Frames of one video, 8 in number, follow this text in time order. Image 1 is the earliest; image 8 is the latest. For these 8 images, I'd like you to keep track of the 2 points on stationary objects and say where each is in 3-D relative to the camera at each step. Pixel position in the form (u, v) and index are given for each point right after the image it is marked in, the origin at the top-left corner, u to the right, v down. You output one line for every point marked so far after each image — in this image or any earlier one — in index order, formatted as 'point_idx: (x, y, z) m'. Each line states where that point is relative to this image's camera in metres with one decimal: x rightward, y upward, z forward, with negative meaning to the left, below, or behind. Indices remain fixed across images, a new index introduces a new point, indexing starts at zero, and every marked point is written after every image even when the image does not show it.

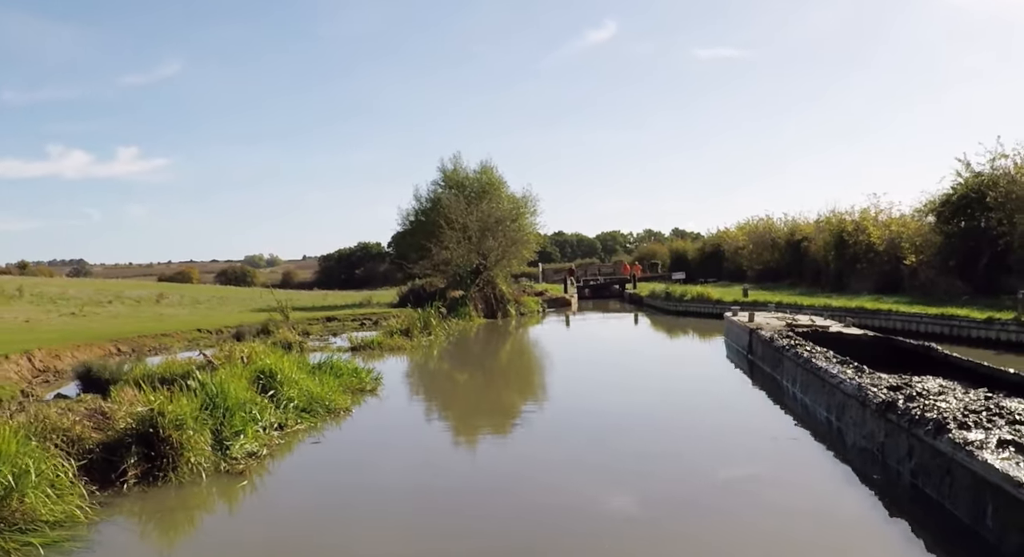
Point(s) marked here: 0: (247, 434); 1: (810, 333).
0: (-2.7, -1.6, +7.9) m
1: (+5.5, -1.0, +14.4) m
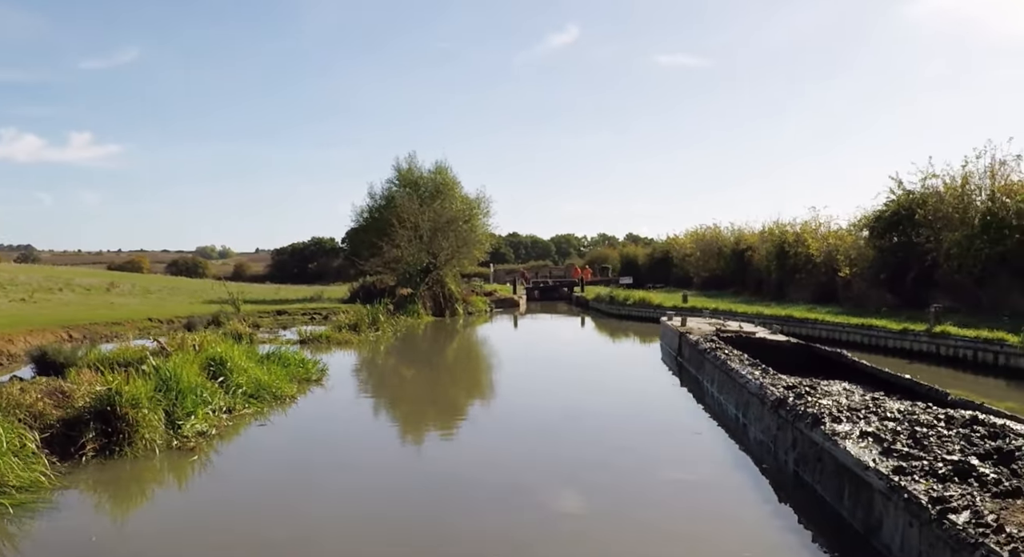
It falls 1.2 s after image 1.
0: (-3.4, -1.5, +8.4) m
1: (+4.4, -1.2, +15.4) m
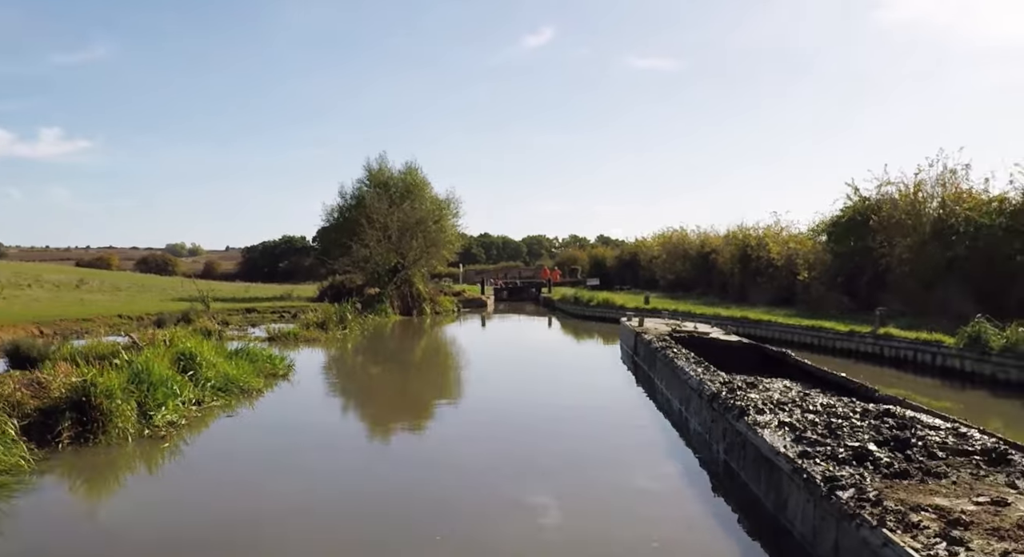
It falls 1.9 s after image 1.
0: (-4.0, -1.5, +8.9) m
1: (+3.6, -1.2, +16.1) m
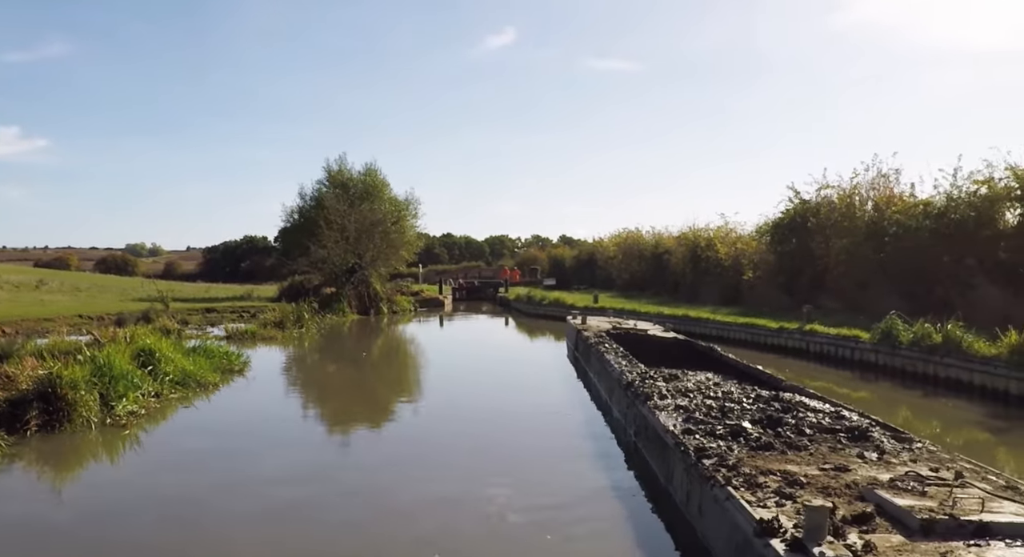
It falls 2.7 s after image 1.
0: (-4.8, -1.5, +9.6) m
1: (+2.5, -1.2, +17.2) m
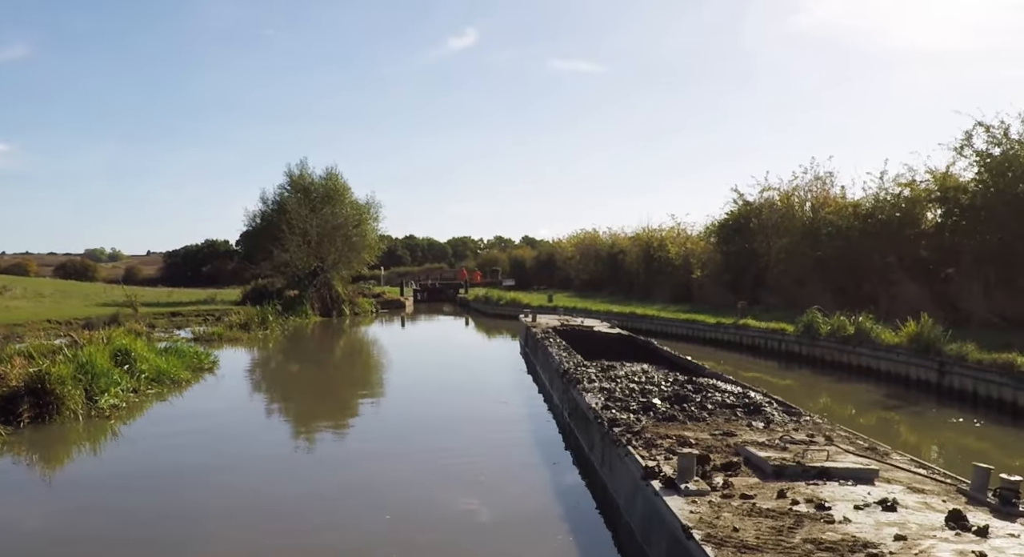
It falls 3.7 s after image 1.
0: (-5.5, -1.6, +10.5) m
1: (+1.4, -1.2, +18.4) m
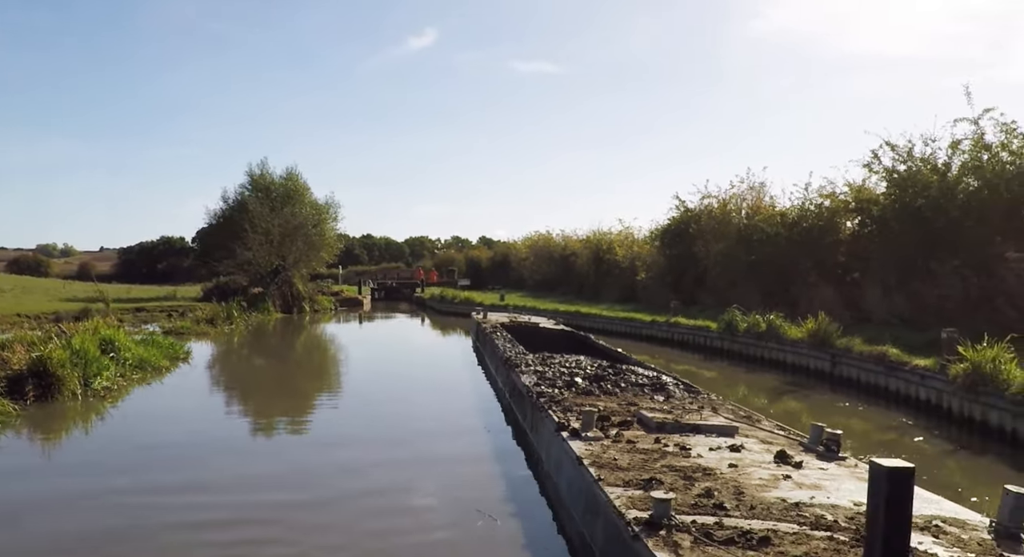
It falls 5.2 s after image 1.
0: (-6.3, -1.5, +11.8) m
1: (+0.1, -1.3, +20.1) m
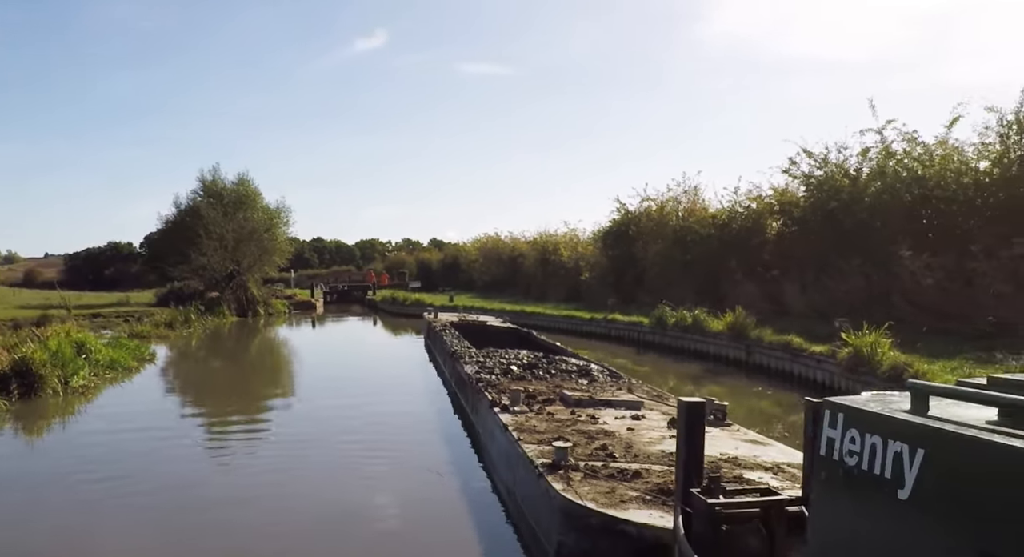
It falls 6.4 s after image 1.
0: (-7.3, -1.6, +12.8) m
1: (-1.3, -1.3, +21.4) m
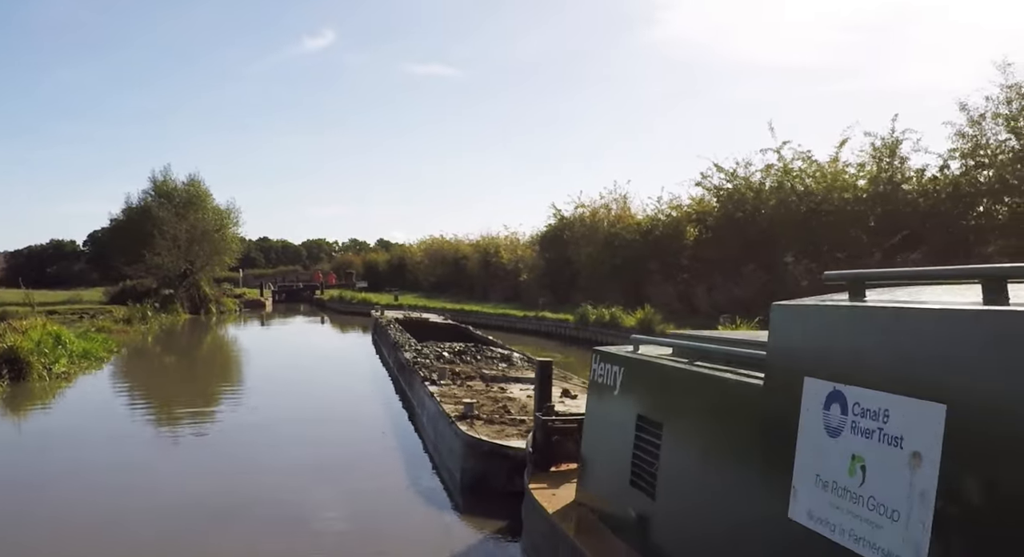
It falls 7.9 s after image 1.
0: (-8.6, -1.6, +14.4) m
1: (-3.2, -1.3, +23.5) m
